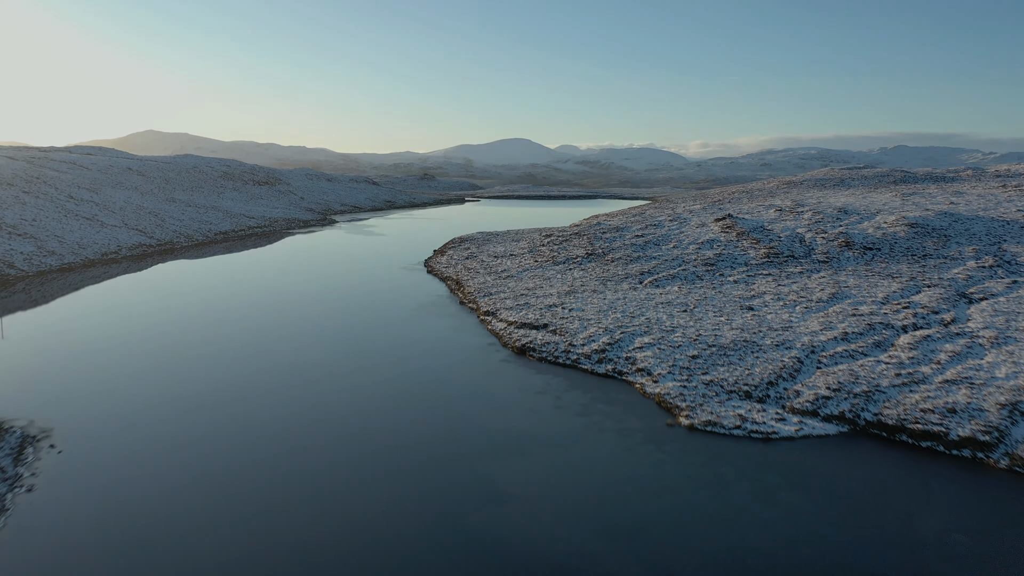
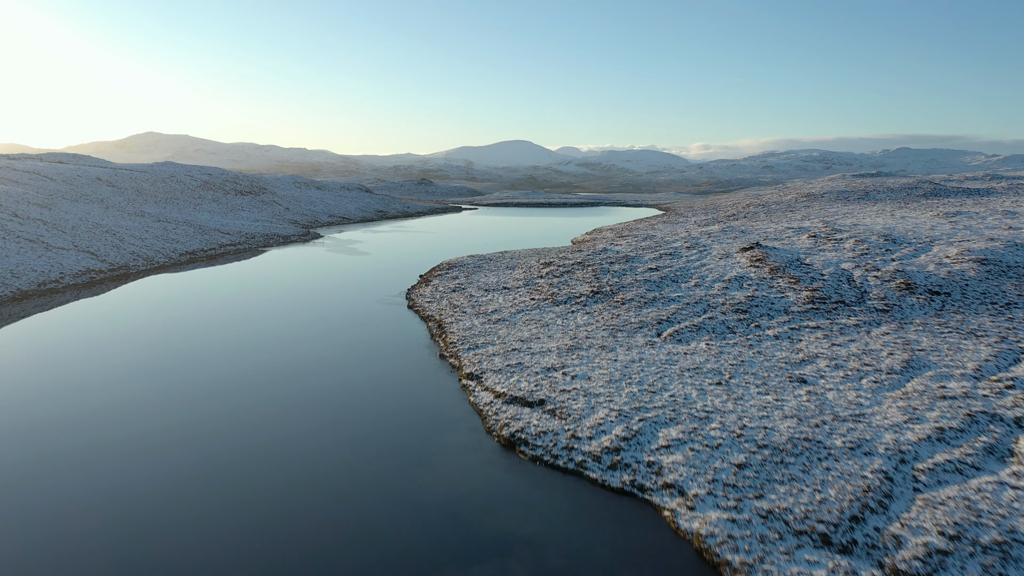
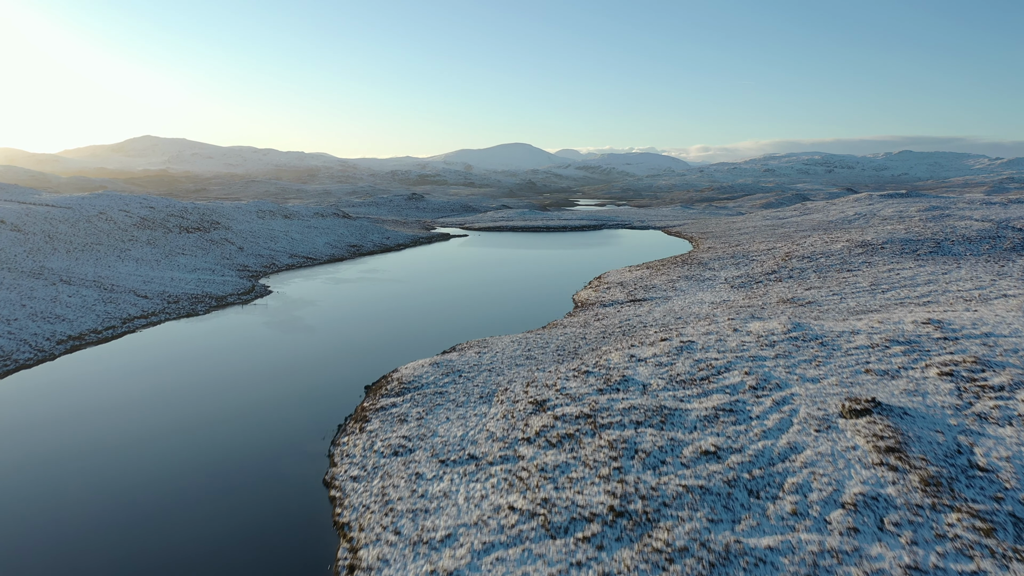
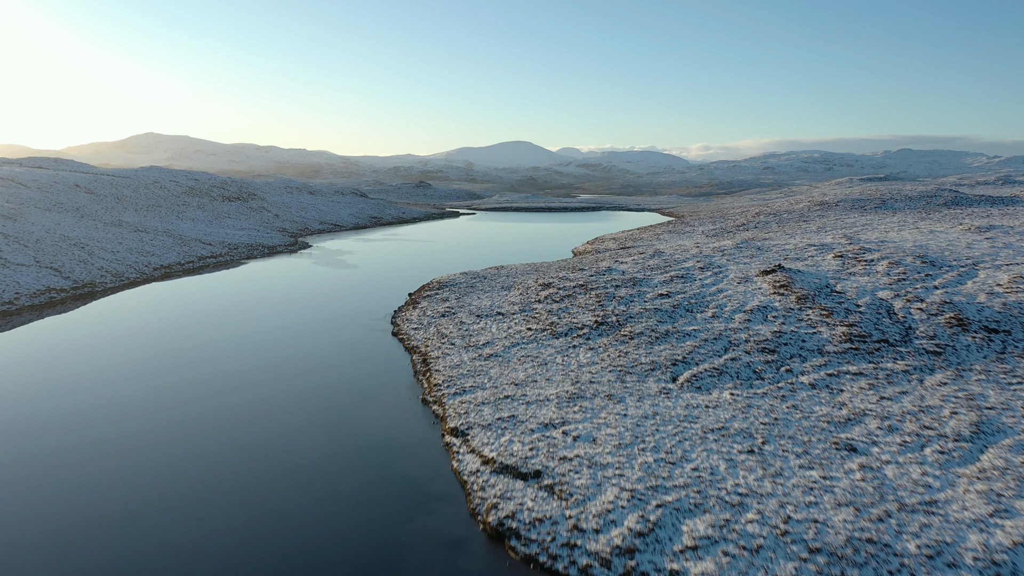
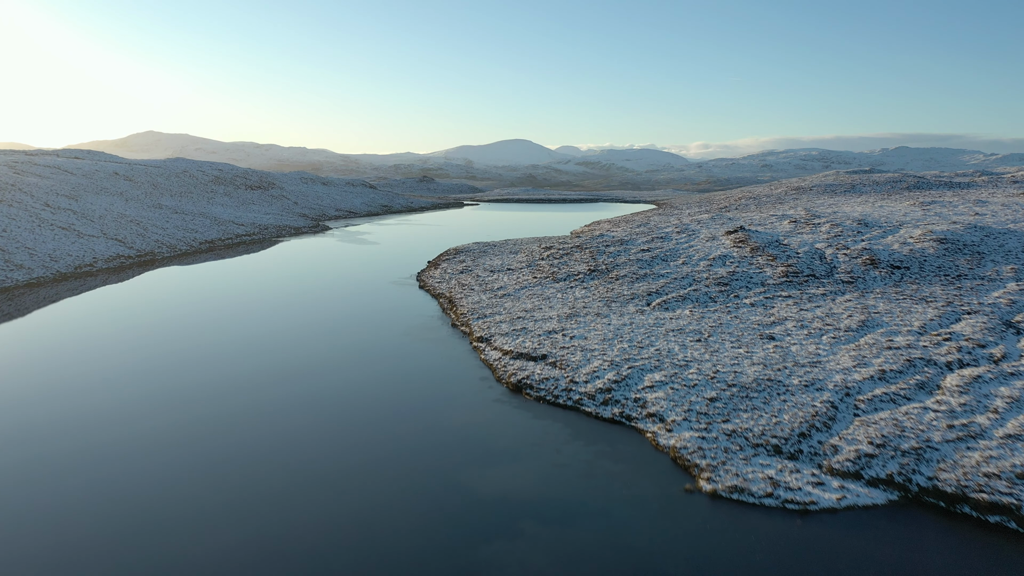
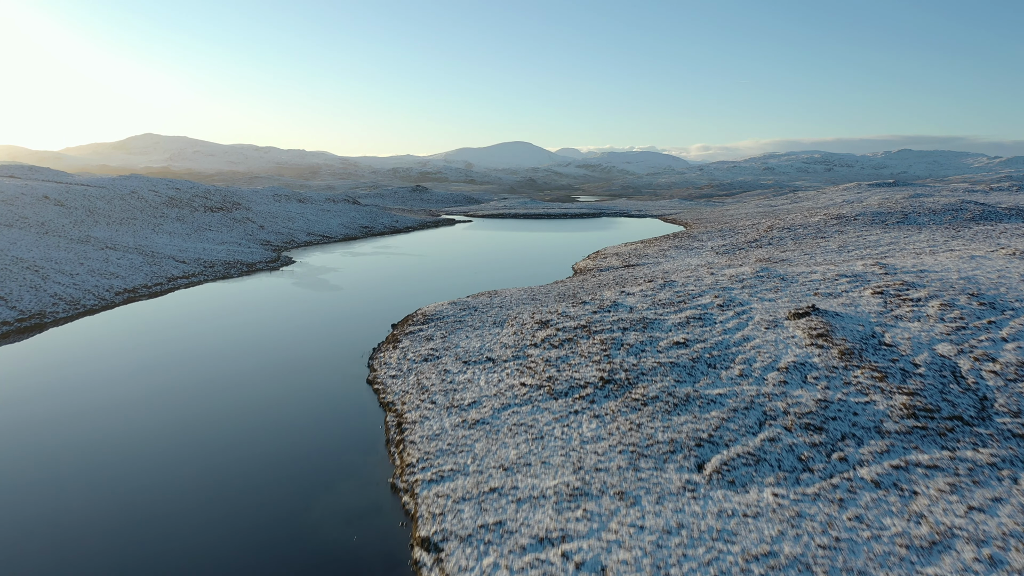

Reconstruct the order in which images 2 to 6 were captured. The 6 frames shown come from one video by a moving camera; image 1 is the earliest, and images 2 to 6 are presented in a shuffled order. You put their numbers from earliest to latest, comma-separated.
5, 2, 4, 6, 3
